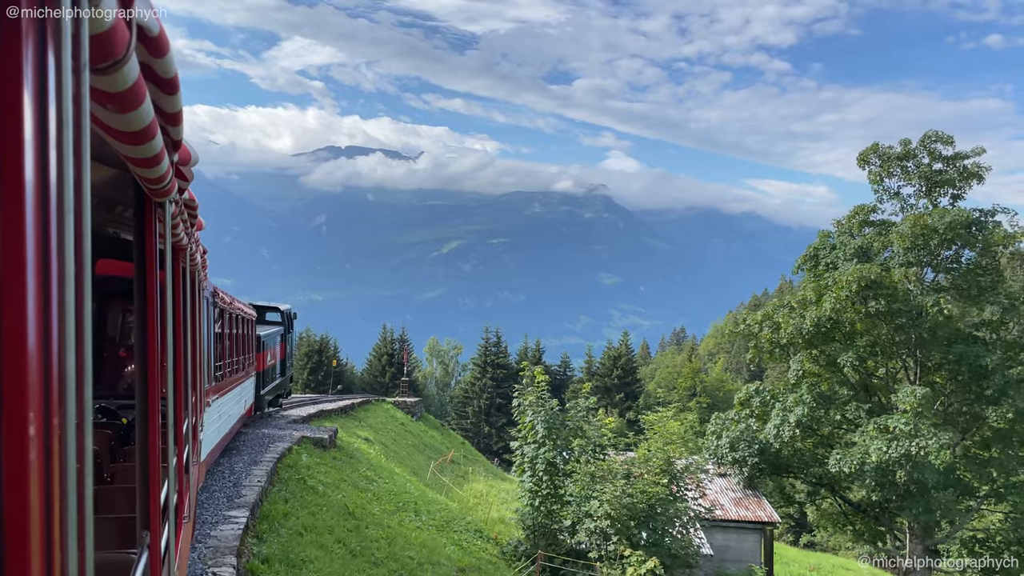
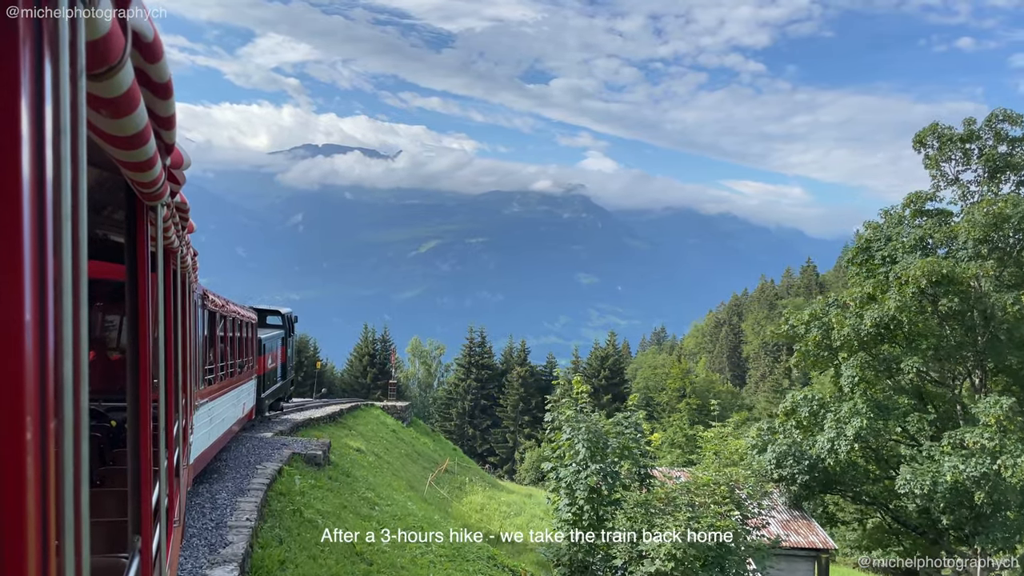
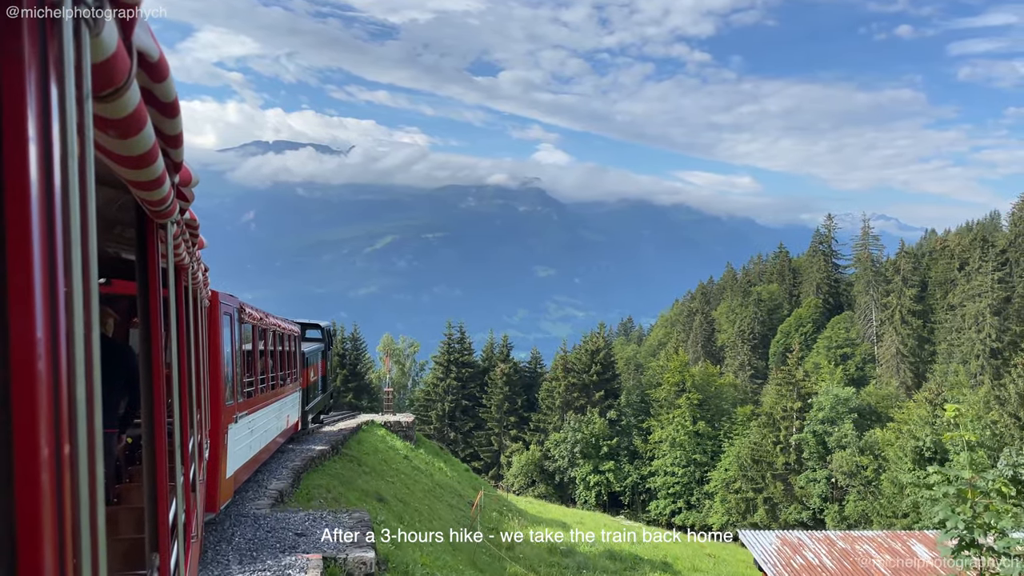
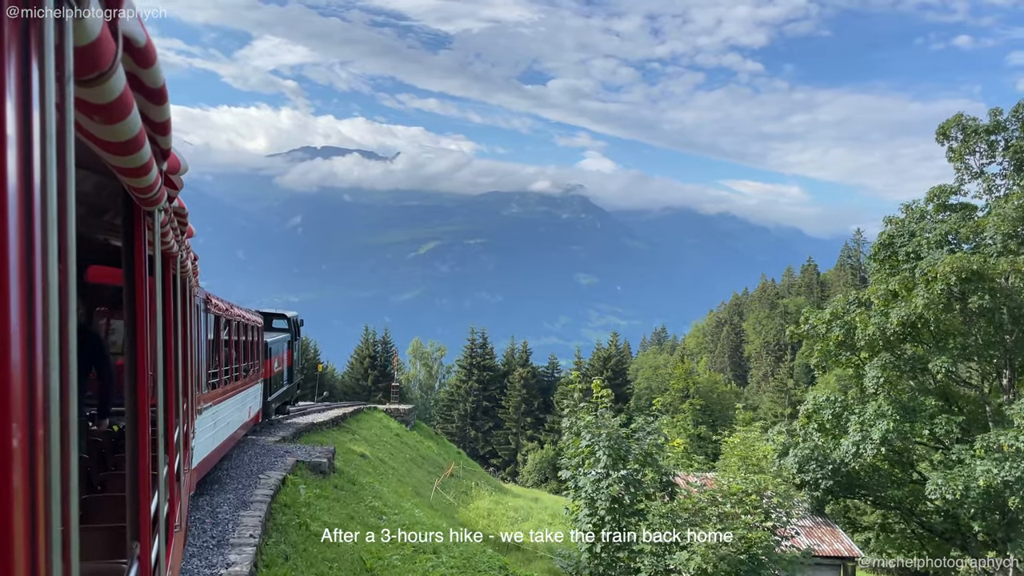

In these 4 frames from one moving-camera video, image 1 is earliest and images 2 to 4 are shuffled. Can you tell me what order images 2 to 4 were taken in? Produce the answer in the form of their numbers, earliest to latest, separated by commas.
2, 4, 3
